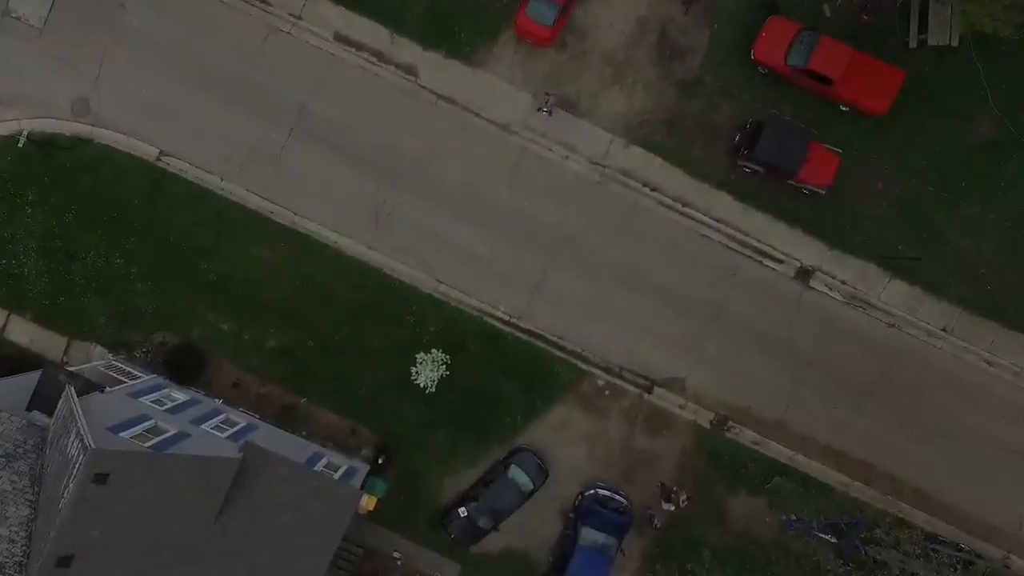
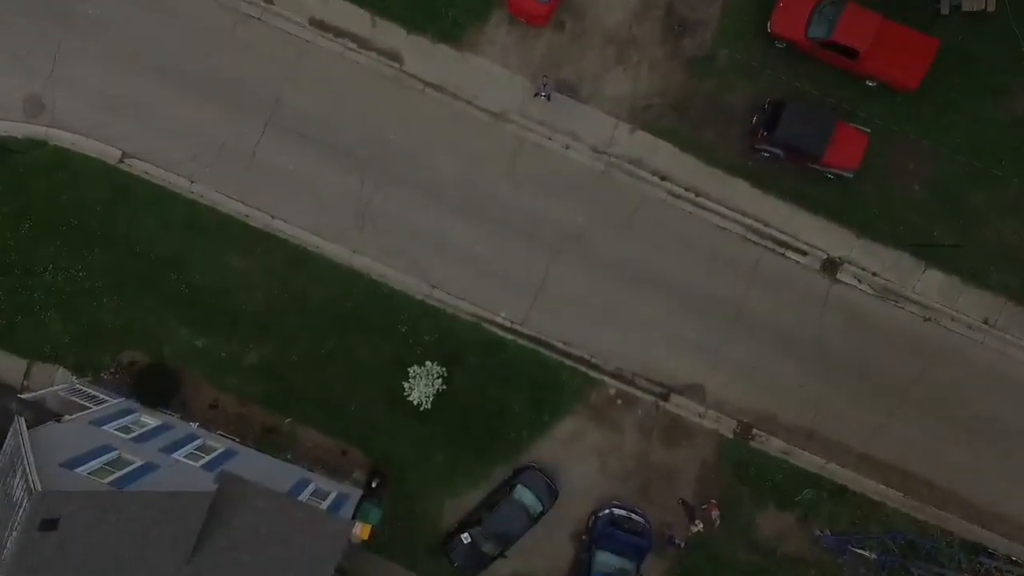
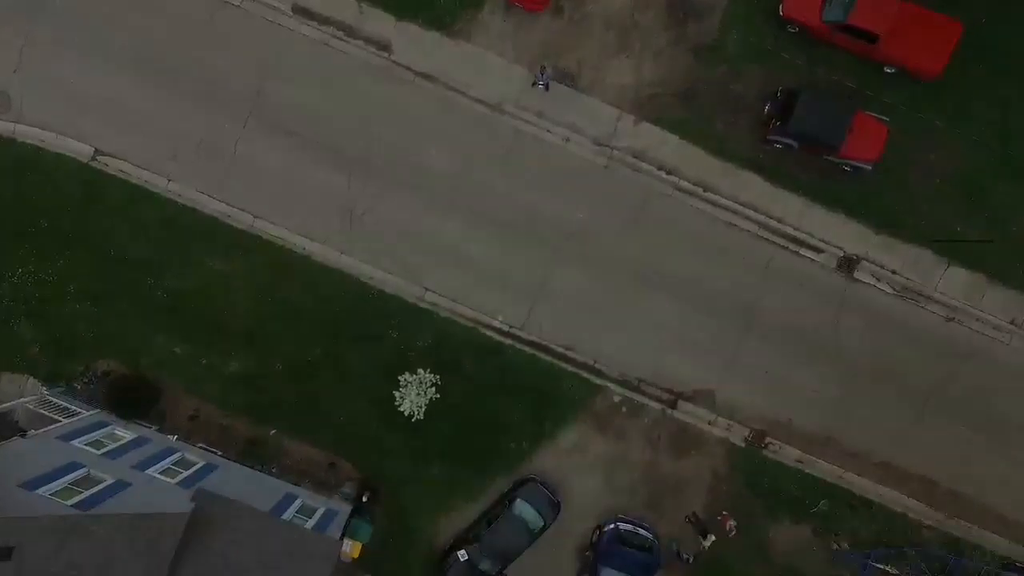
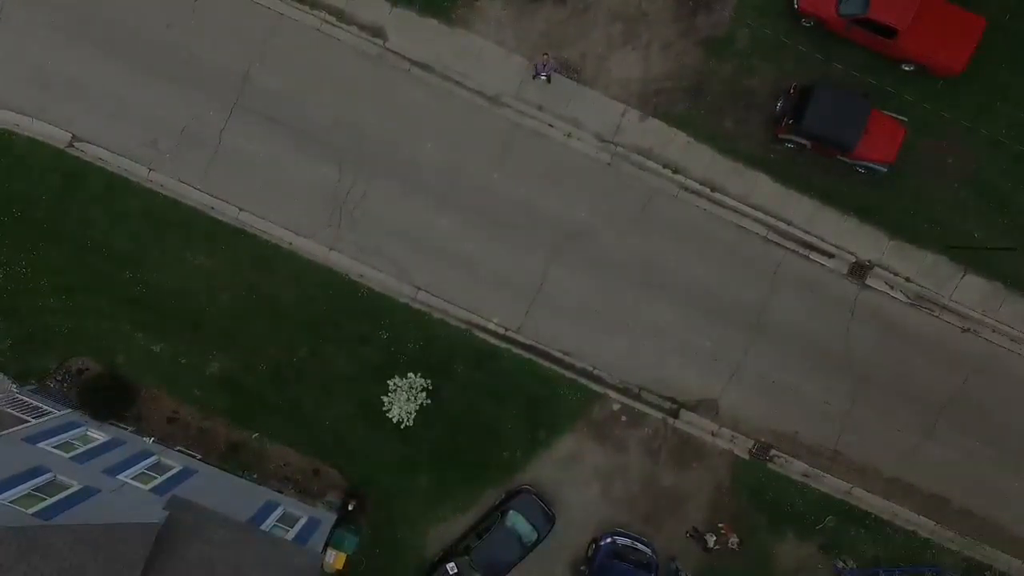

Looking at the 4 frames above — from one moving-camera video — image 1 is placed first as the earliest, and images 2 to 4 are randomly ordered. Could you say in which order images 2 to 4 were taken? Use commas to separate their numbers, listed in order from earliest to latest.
2, 3, 4
